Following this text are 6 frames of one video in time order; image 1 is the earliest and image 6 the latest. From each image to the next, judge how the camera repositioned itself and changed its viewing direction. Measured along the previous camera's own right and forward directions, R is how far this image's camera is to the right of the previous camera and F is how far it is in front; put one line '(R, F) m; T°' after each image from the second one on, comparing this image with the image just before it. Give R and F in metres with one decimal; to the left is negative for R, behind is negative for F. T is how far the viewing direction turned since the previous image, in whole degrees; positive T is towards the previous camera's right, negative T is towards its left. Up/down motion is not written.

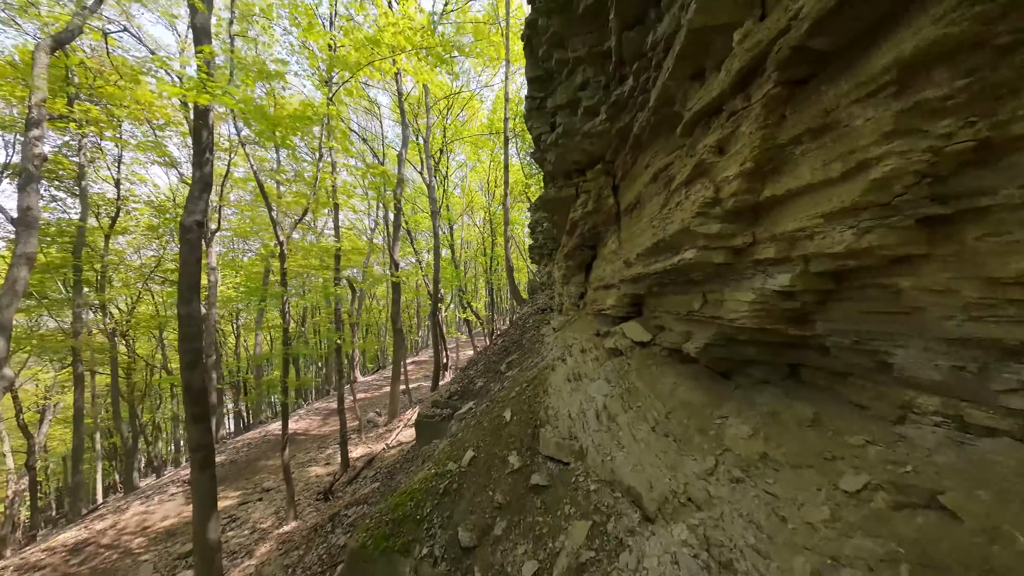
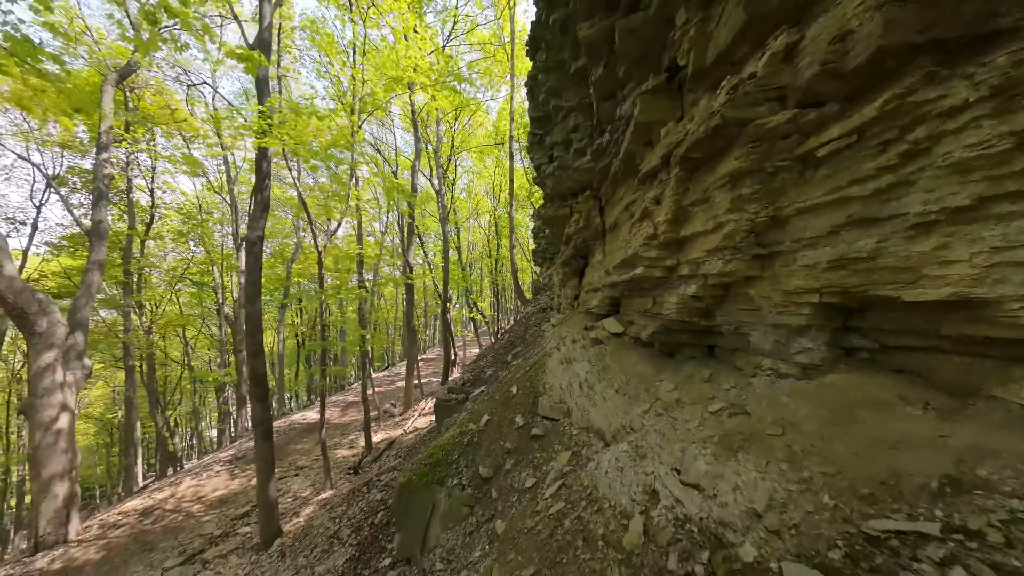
(0.0, -1.5) m; -1°
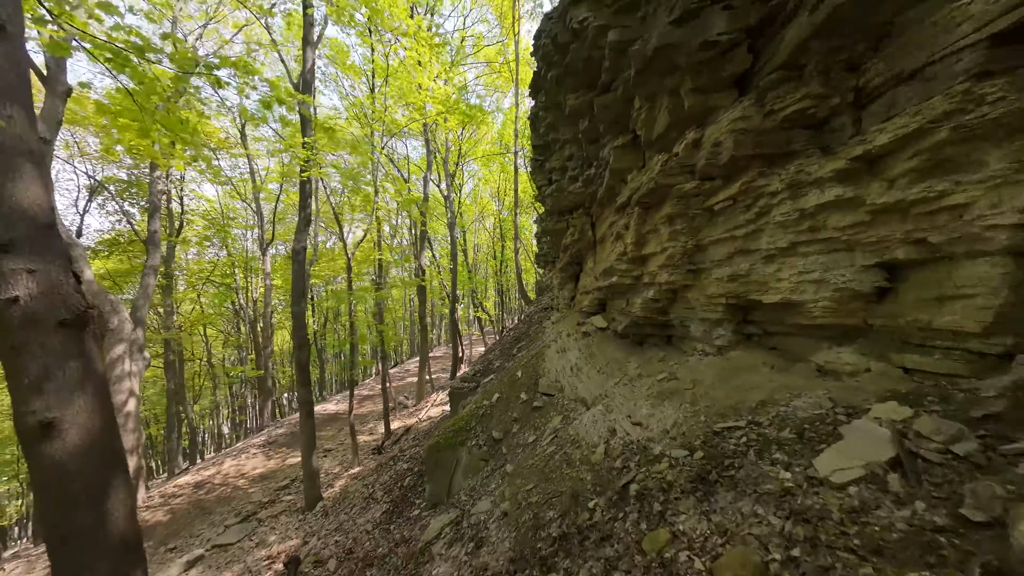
(0.0, -1.5) m; -1°
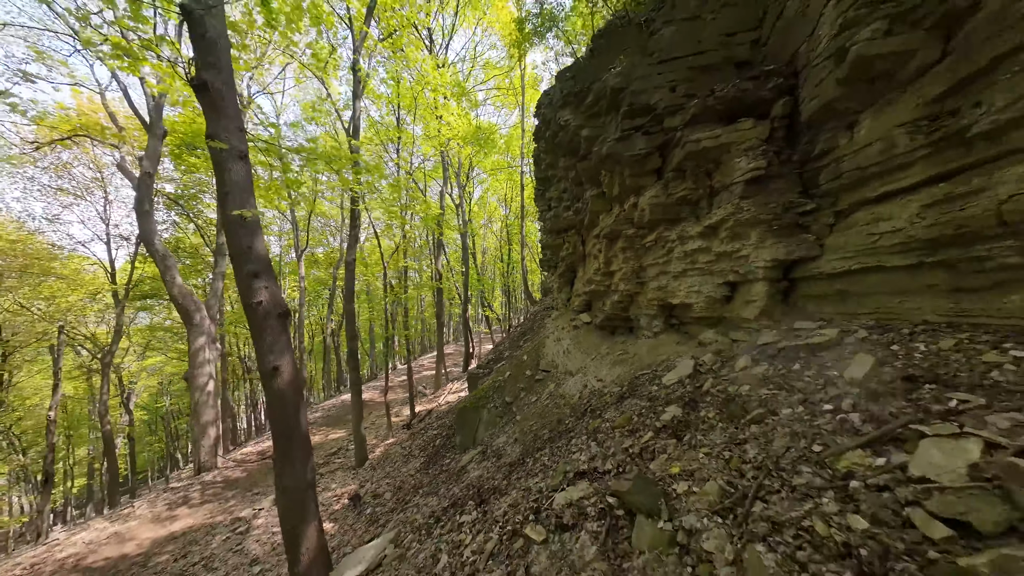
(-0.1, -2.5) m; -1°
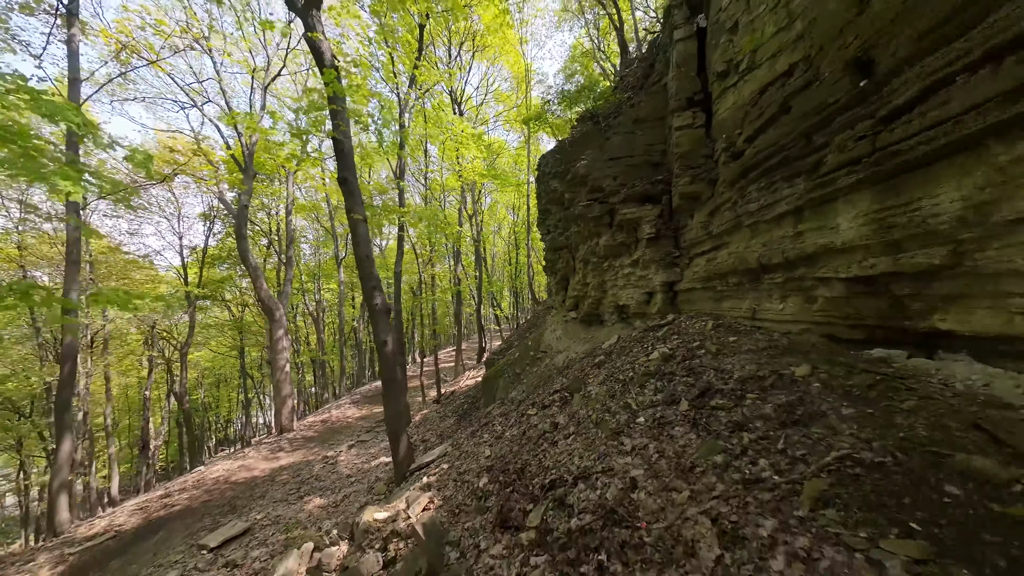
(-0.1, -4.0) m; -1°
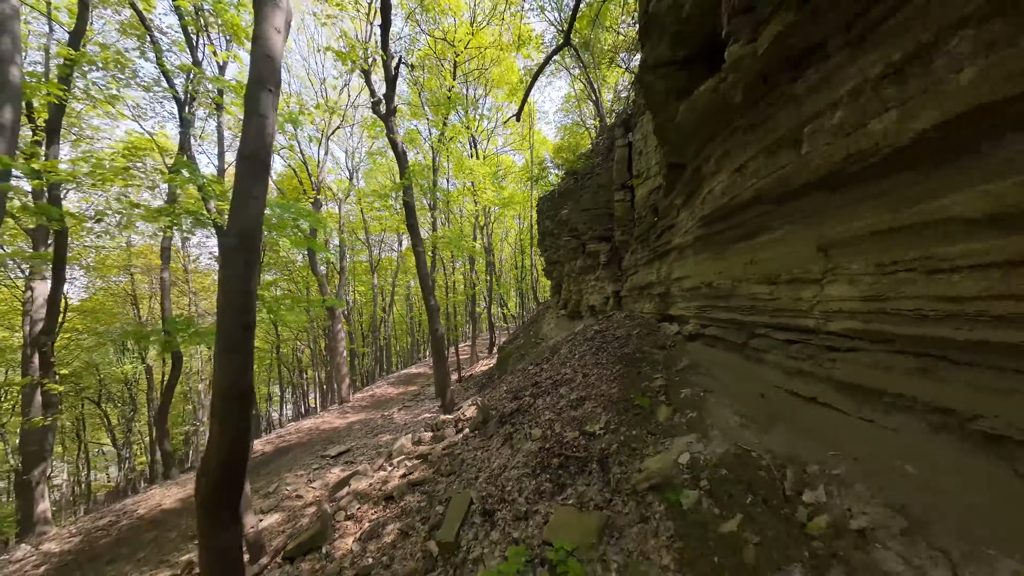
(0.0, -5.2) m; -1°
